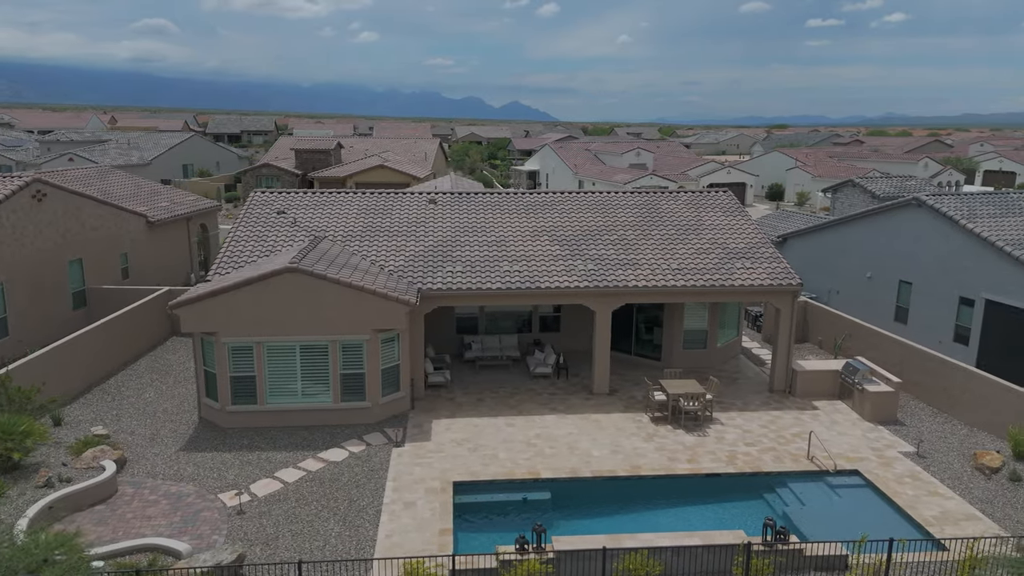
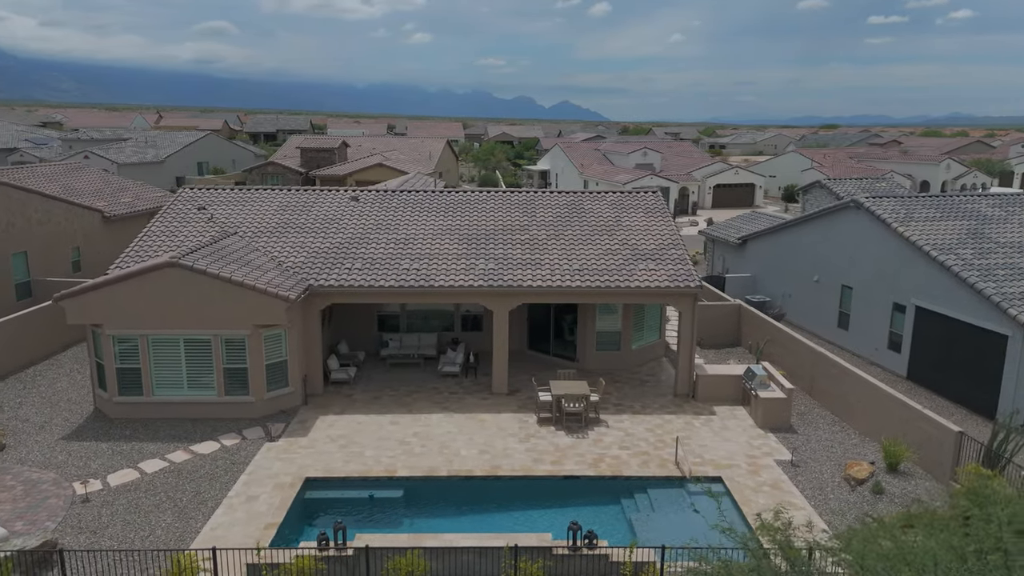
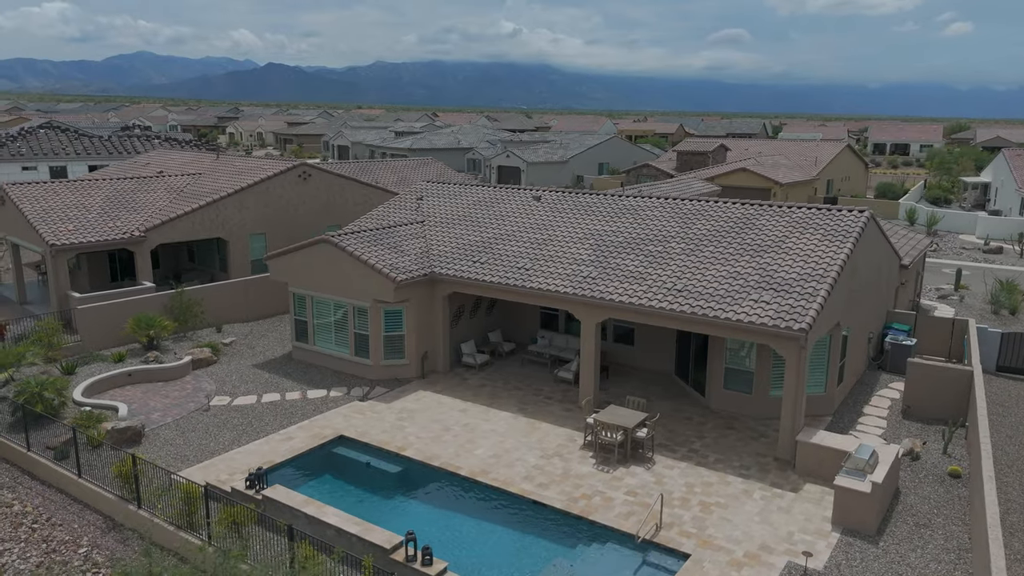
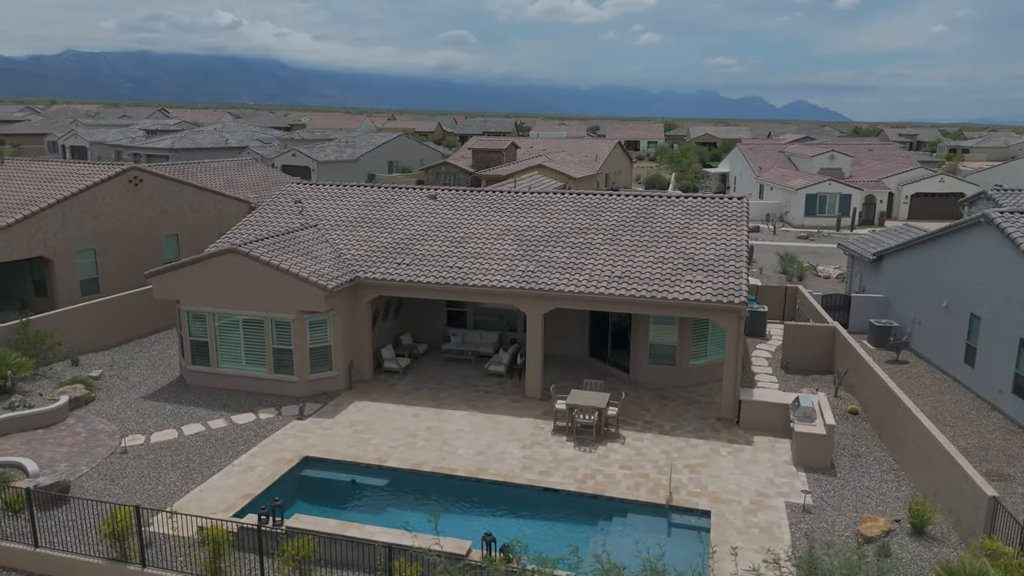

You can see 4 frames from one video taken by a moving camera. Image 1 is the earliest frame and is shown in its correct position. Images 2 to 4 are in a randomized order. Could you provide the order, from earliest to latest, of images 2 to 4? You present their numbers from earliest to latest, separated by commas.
2, 4, 3
